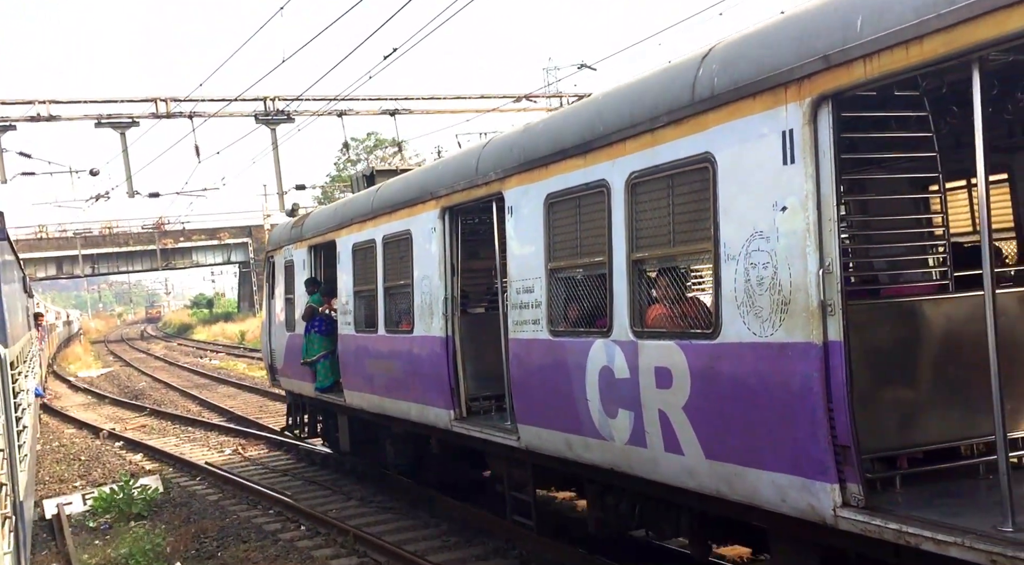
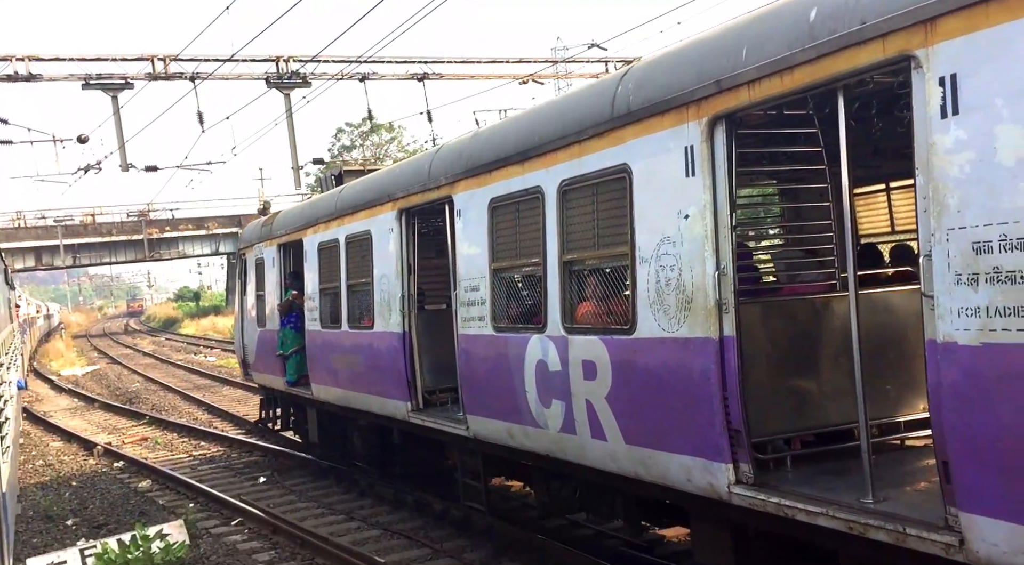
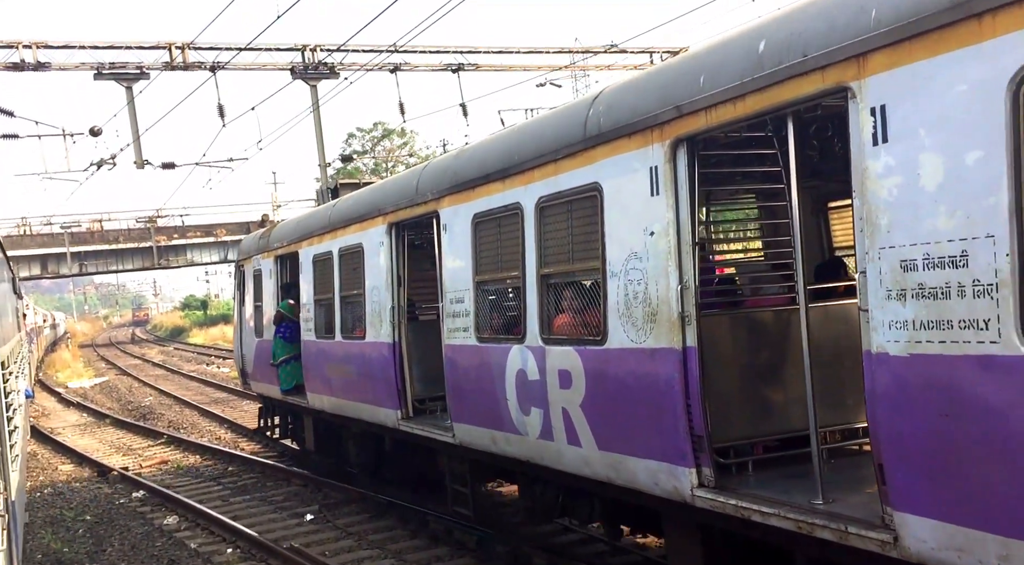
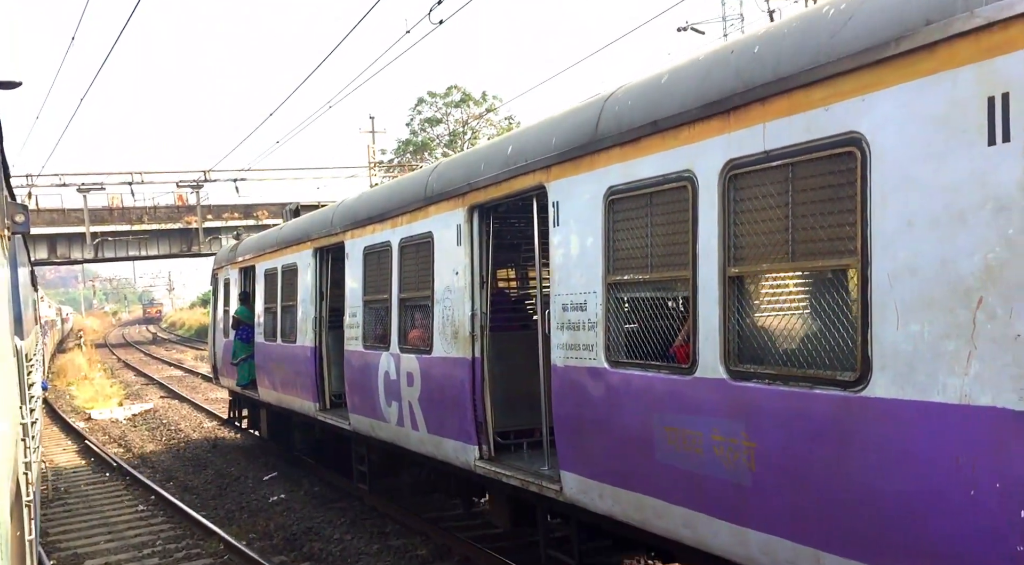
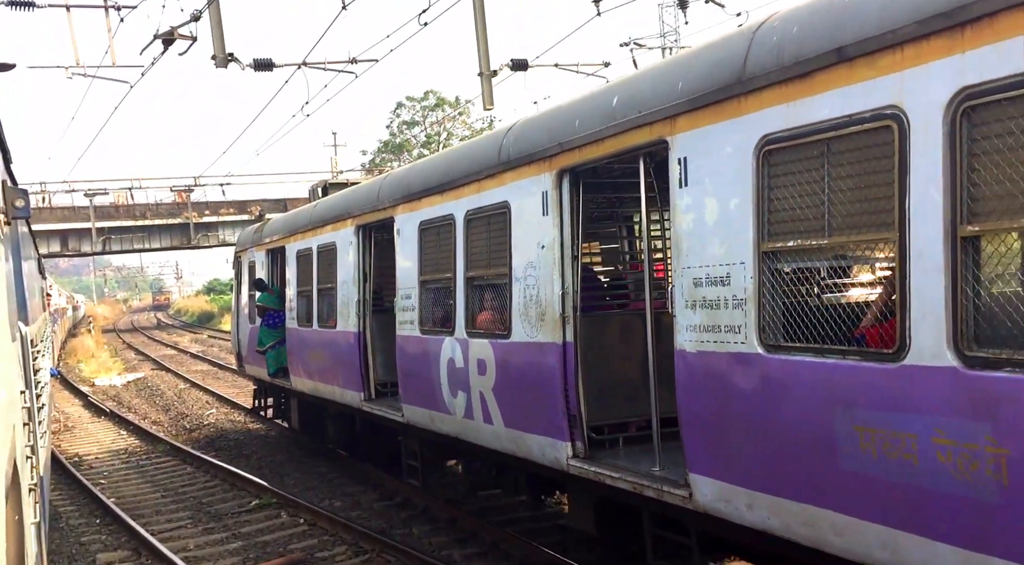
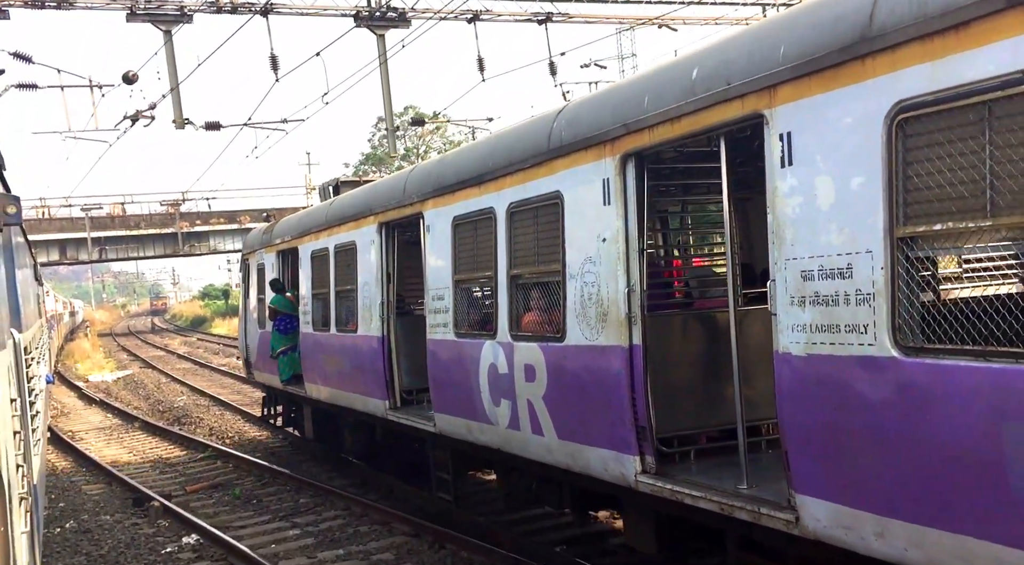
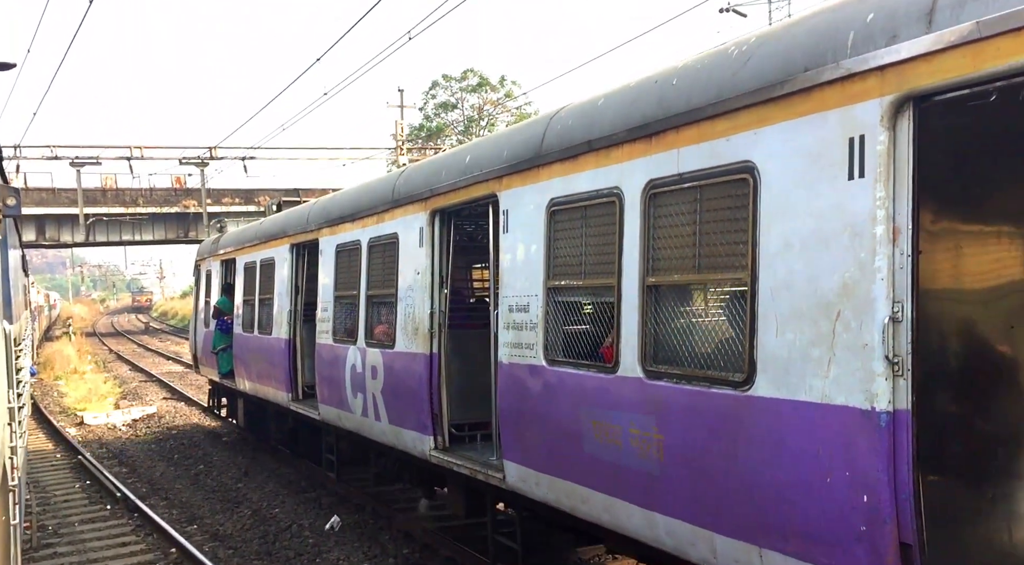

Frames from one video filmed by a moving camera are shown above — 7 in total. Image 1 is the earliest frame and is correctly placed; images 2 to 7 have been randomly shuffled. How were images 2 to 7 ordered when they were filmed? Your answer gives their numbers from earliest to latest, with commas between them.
2, 3, 6, 5, 4, 7
